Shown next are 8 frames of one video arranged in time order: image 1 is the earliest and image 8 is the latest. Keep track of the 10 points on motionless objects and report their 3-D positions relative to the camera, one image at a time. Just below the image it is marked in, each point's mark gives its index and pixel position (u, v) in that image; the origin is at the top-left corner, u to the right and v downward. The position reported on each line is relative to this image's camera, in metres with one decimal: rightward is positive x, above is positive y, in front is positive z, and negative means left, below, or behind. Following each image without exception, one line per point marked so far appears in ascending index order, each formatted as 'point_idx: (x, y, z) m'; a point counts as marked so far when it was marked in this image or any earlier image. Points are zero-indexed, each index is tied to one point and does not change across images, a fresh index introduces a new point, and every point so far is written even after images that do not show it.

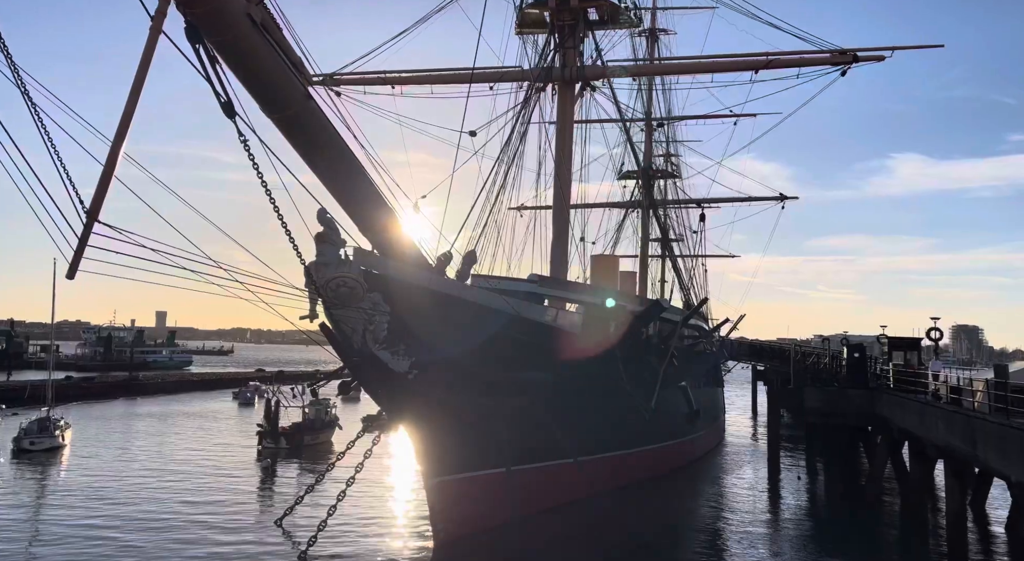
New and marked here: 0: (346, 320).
0: (-2.9, -0.7, +13.1) m
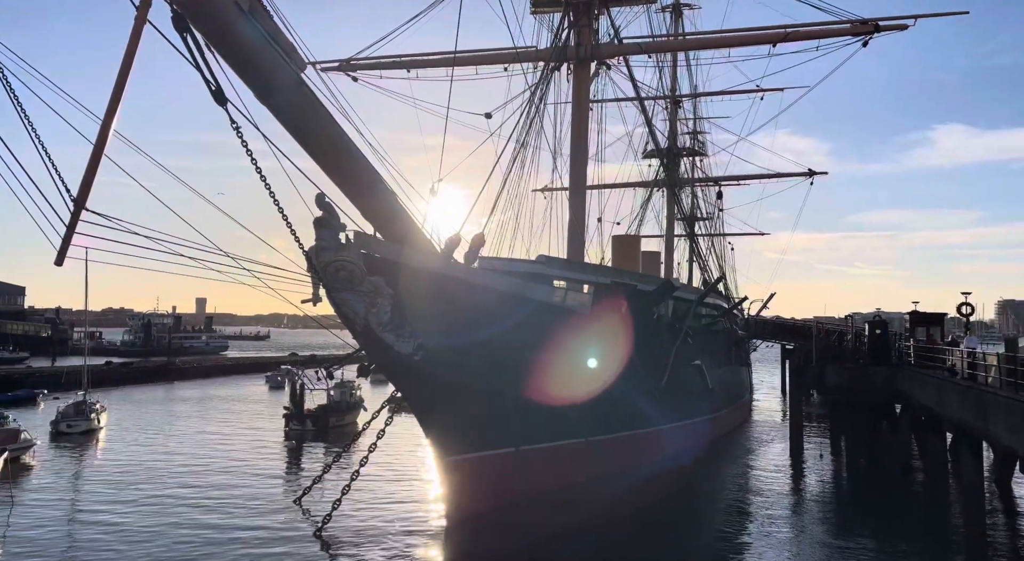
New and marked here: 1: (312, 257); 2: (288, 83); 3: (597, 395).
0: (-2.9, -0.4, +13.3) m
1: (-3.3, +0.4, +12.8) m
2: (-3.1, +2.7, +10.8) m
3: (+1.7, -2.4, +17.0) m
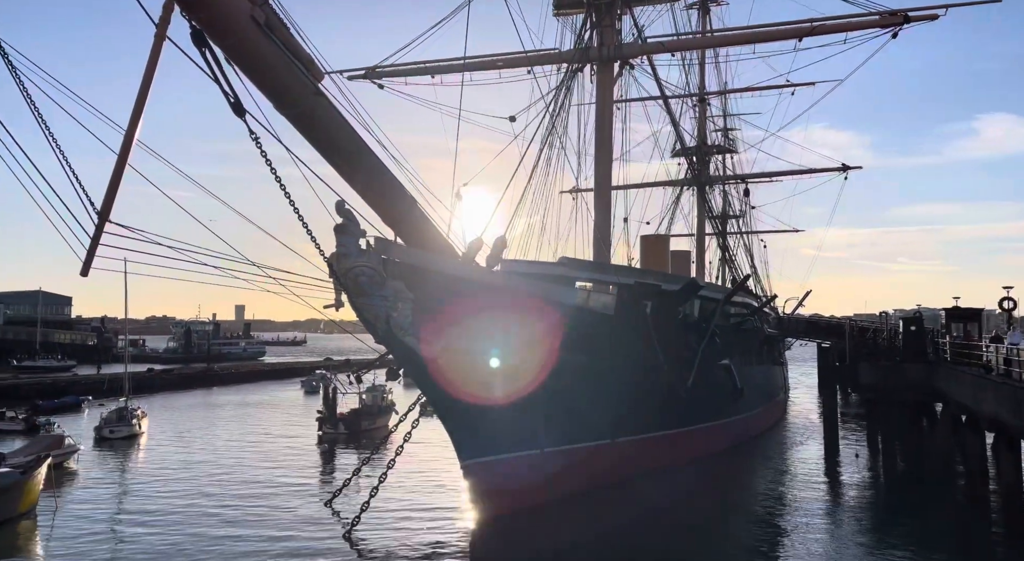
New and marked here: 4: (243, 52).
0: (-2.5, -0.5, +13.5) m
1: (-3.0, +0.3, +13.1) m
2: (-2.9, +2.6, +11.1) m
3: (+2.3, -2.5, +16.9) m
4: (-3.5, +3.0, +10.4) m
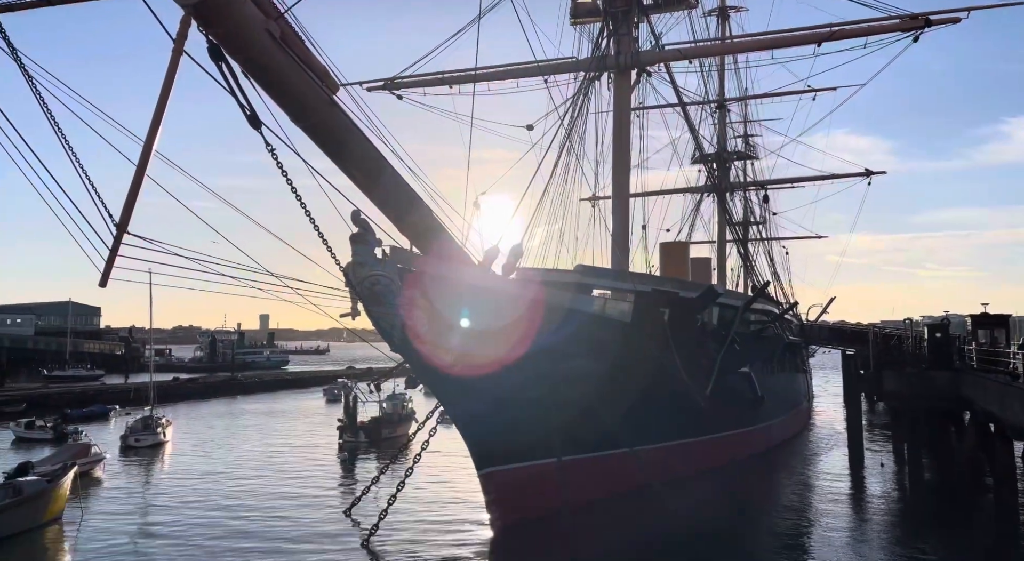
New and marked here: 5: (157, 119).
0: (-2.2, -0.6, +13.7) m
1: (-2.7, +0.1, +13.2) m
2: (-2.7, +2.5, +11.2) m
3: (+2.6, -2.6, +16.9) m
4: (-3.4, +2.9, +10.6) m
5: (-4.8, +2.2, +10.8) m
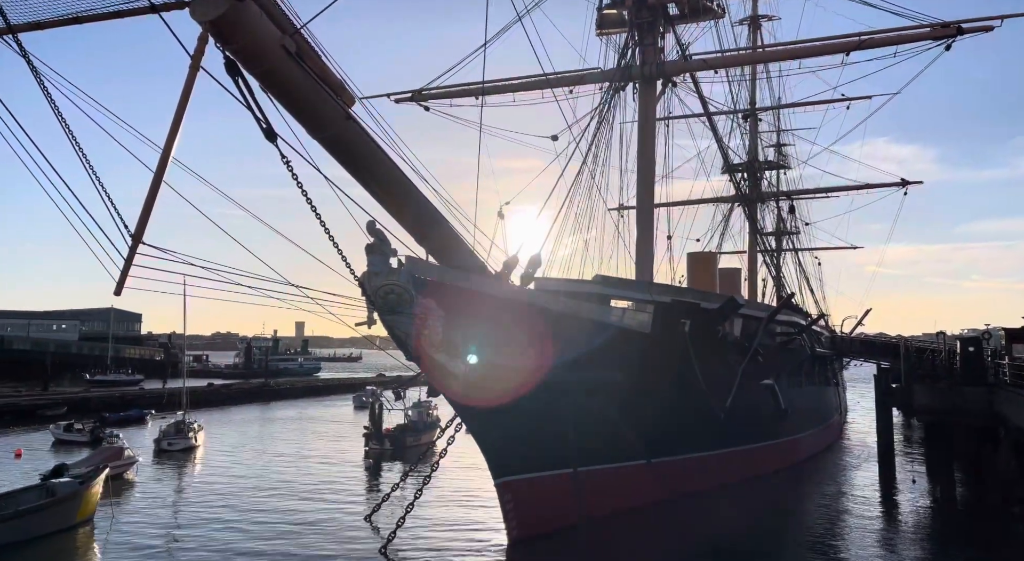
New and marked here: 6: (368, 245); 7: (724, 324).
0: (-2.0, -0.8, +13.8) m
1: (-2.5, 0.0, +13.4) m
2: (-2.5, +2.3, +11.4) m
3: (+3.0, -2.9, +16.8) m
4: (-3.2, +2.7, +10.9) m
5: (-4.7, +2.1, +11.1) m
6: (-2.4, +0.6, +13.2) m
7: (+4.8, -1.0, +17.8) m
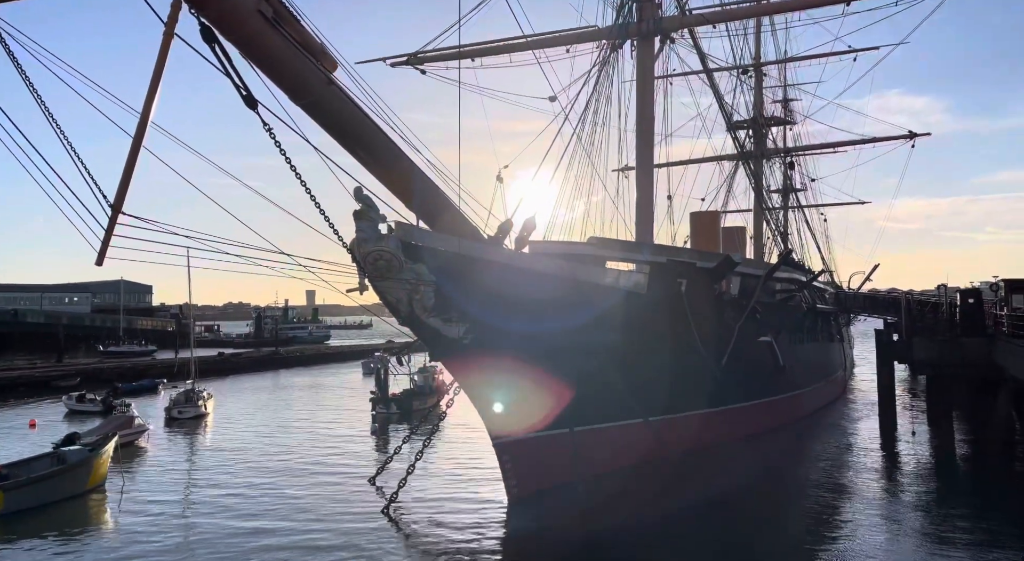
0: (-2.1, -0.2, +13.9) m
1: (-2.7, +0.6, +13.4) m
2: (-2.8, +2.8, +11.4) m
3: (+3.0, -2.0, +16.9) m
4: (-3.5, +3.2, +10.8) m
5: (-4.9, +2.5, +11.1) m
6: (-2.6, +1.1, +13.2) m
7: (+4.7, 0.0, +17.8) m
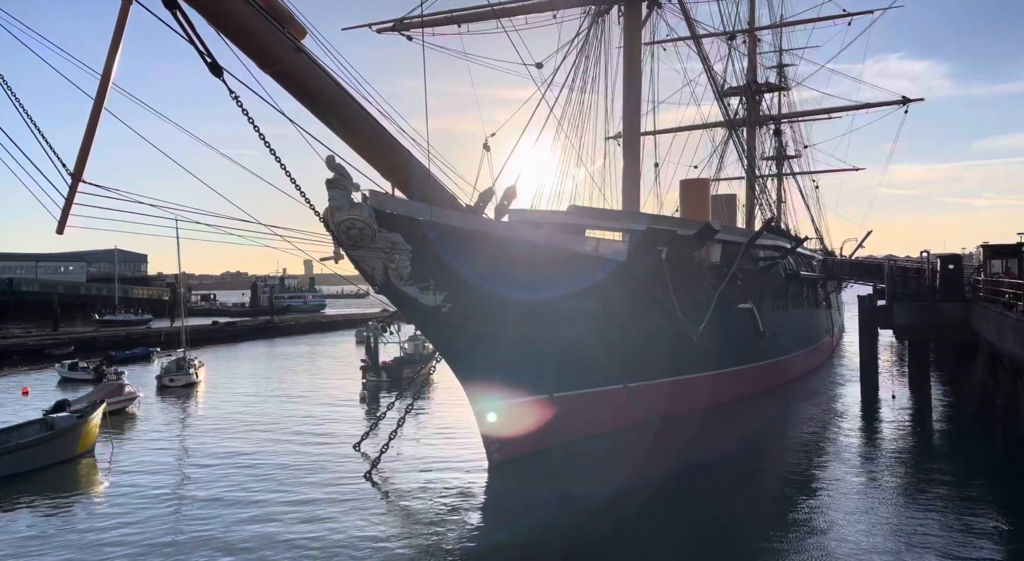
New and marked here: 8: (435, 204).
0: (-2.5, +0.4, +13.9) m
1: (-3.1, +1.1, +13.5) m
2: (-3.2, +3.3, +11.3) m
3: (+2.6, -1.3, +17.0) m
4: (-3.9, +3.6, +10.7) m
5: (-5.4, +2.9, +11.0) m
6: (-3.0, +1.7, +13.2) m
7: (+4.3, +0.7, +17.8) m
8: (-1.4, +1.4, +14.2) m
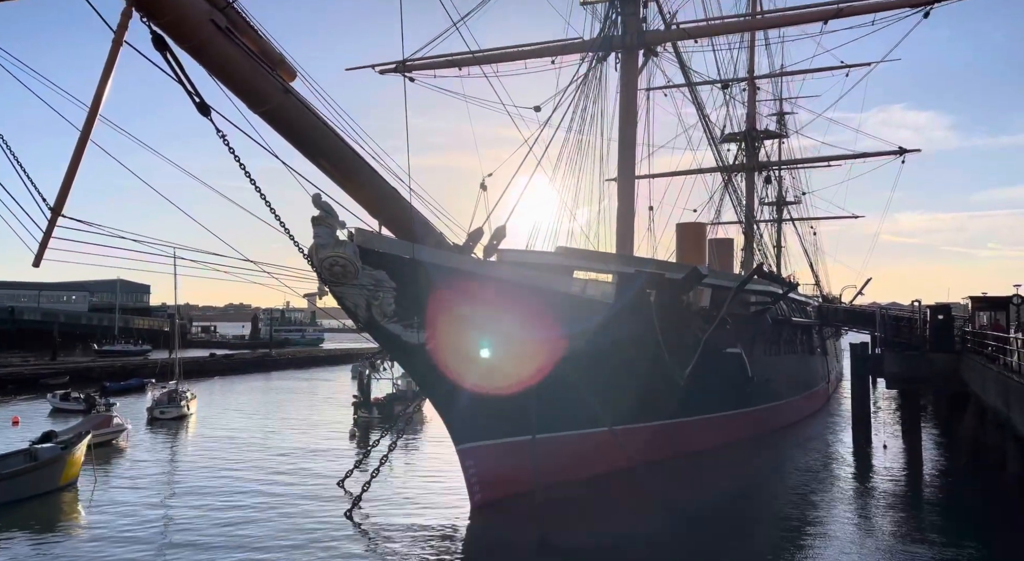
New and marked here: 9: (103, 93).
0: (-2.8, -0.3, +14.0) m
1: (-3.3, +0.5, +13.6) m
2: (-3.4, +2.7, +11.6) m
3: (+2.3, -2.2, +16.9) m
4: (-4.2, +3.1, +11.0) m
5: (-5.6, +2.5, +11.3) m
6: (-3.2, +1.1, +13.4) m
7: (+4.1, -0.3, +17.8) m
8: (-1.7, +0.7, +14.3) m
9: (-5.5, +2.6, +11.1) m
